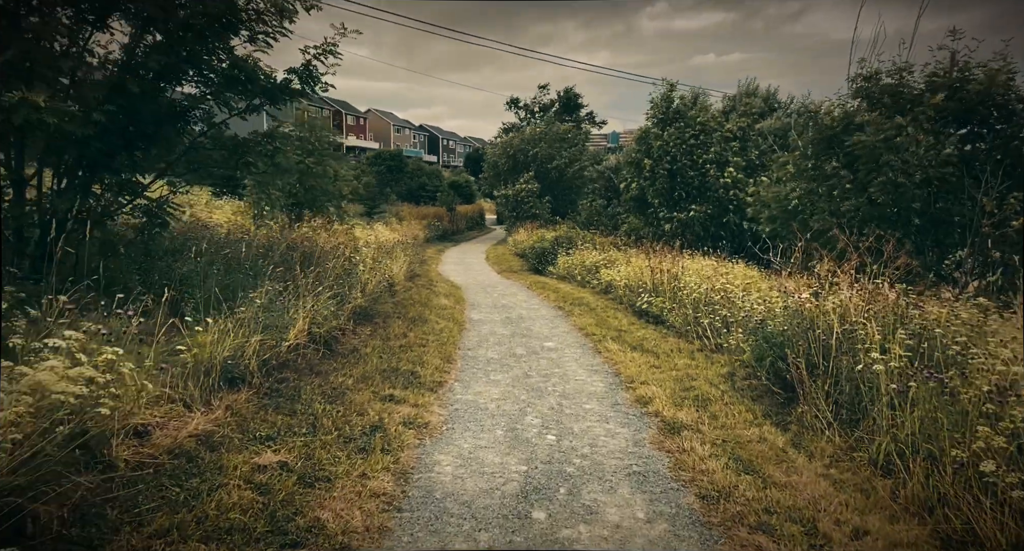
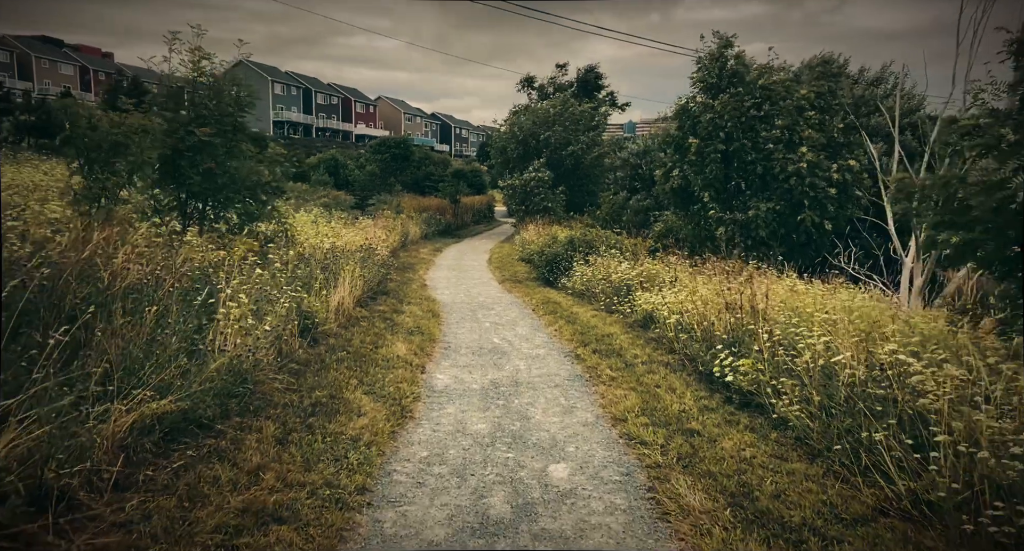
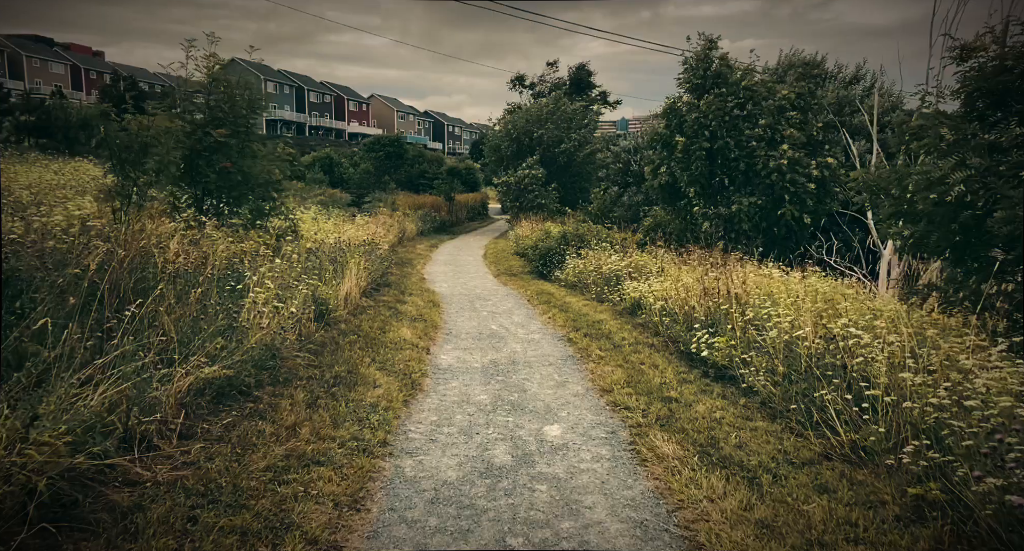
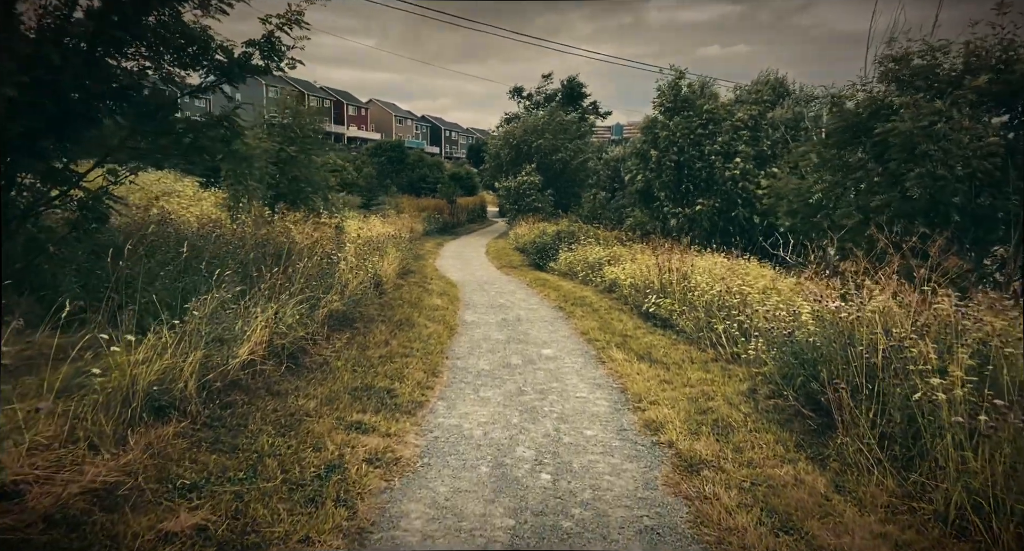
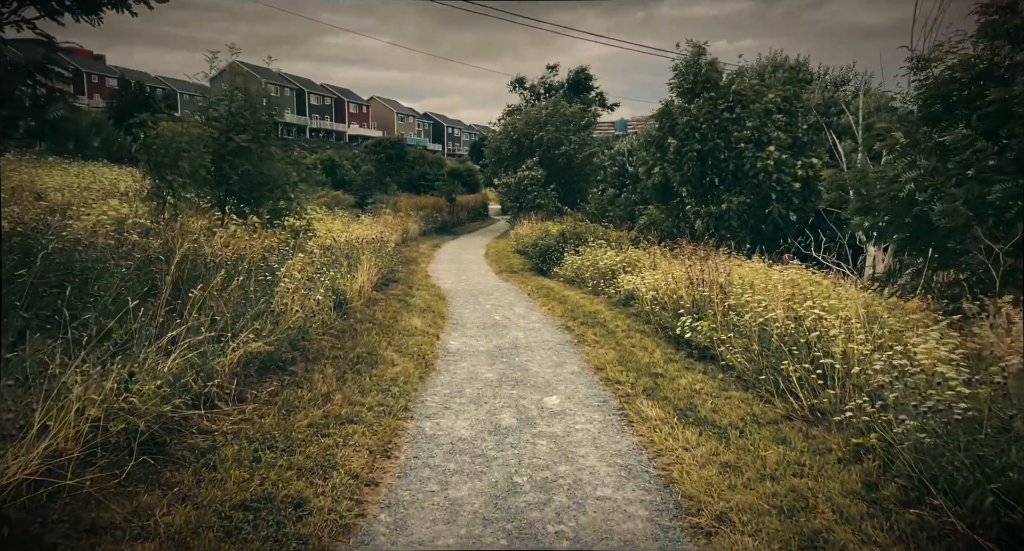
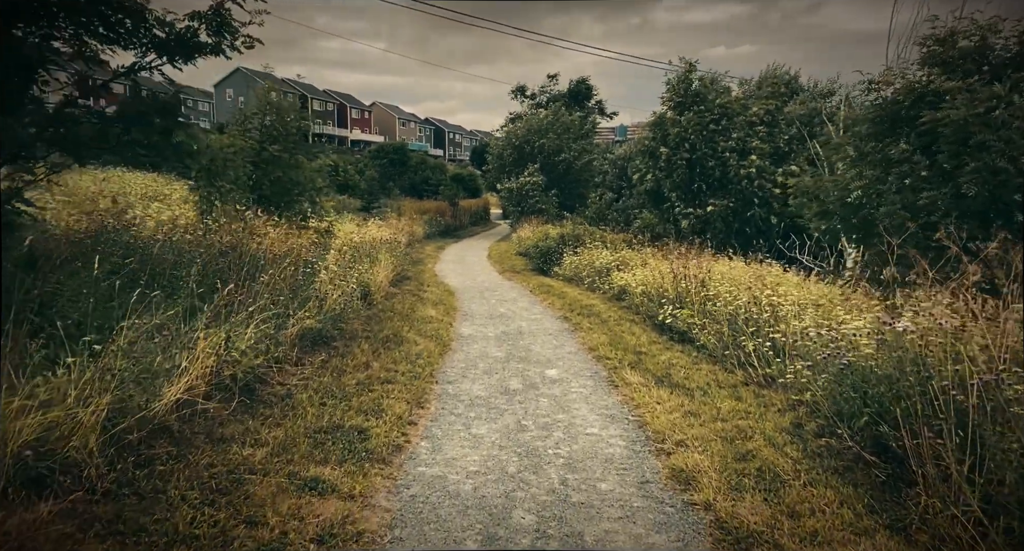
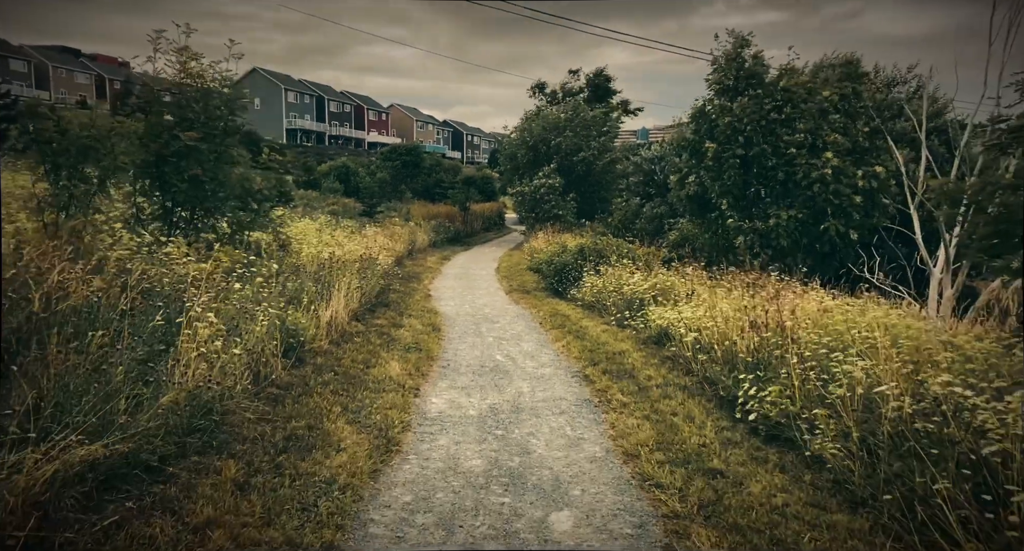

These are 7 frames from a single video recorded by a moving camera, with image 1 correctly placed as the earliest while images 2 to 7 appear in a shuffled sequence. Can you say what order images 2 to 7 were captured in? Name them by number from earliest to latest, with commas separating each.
4, 6, 5, 3, 2, 7
